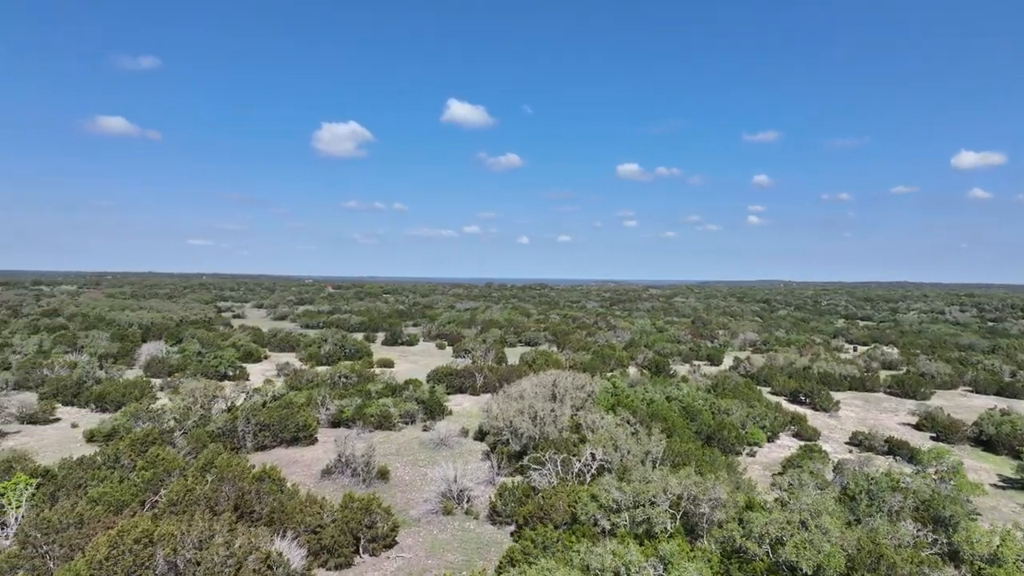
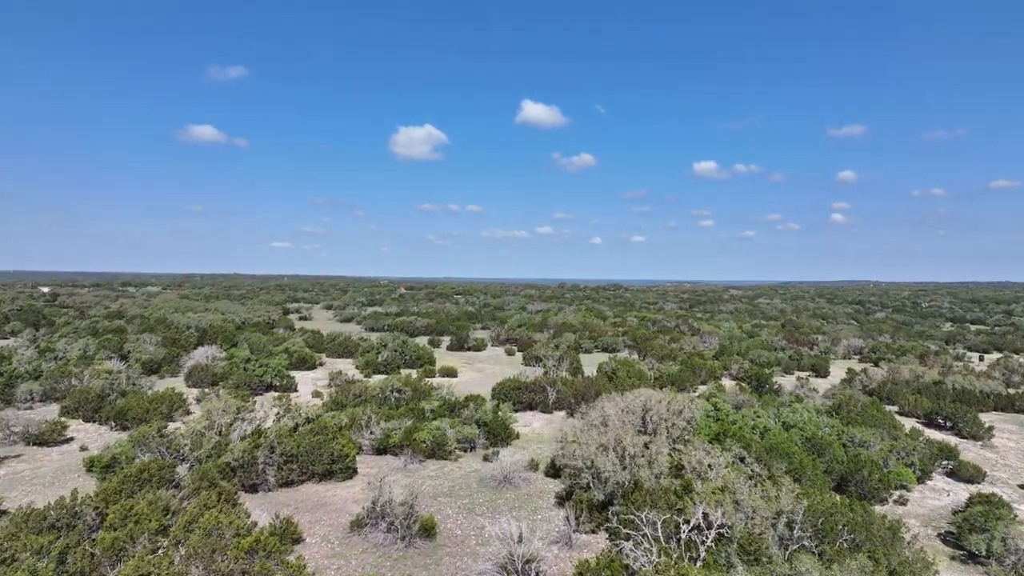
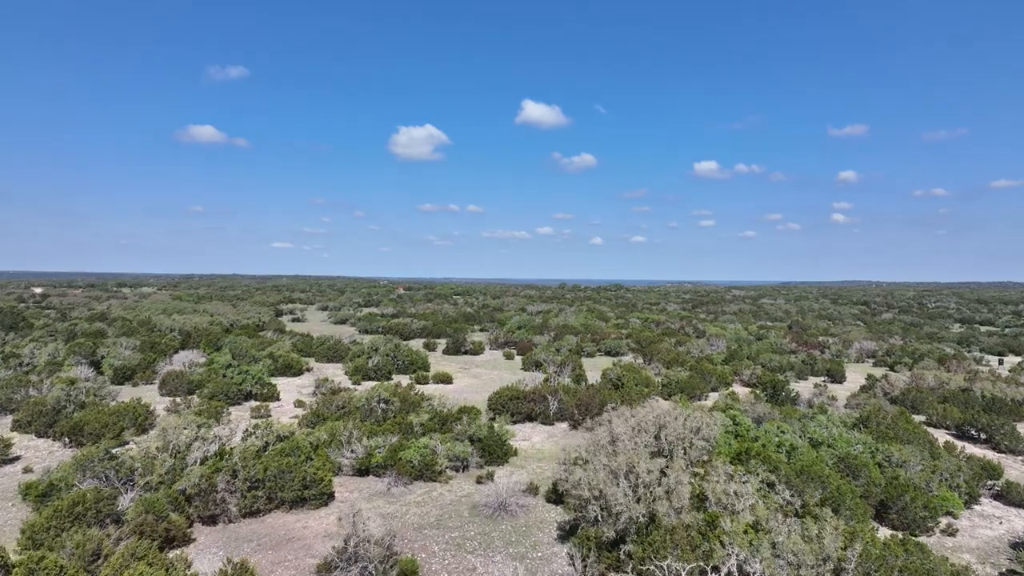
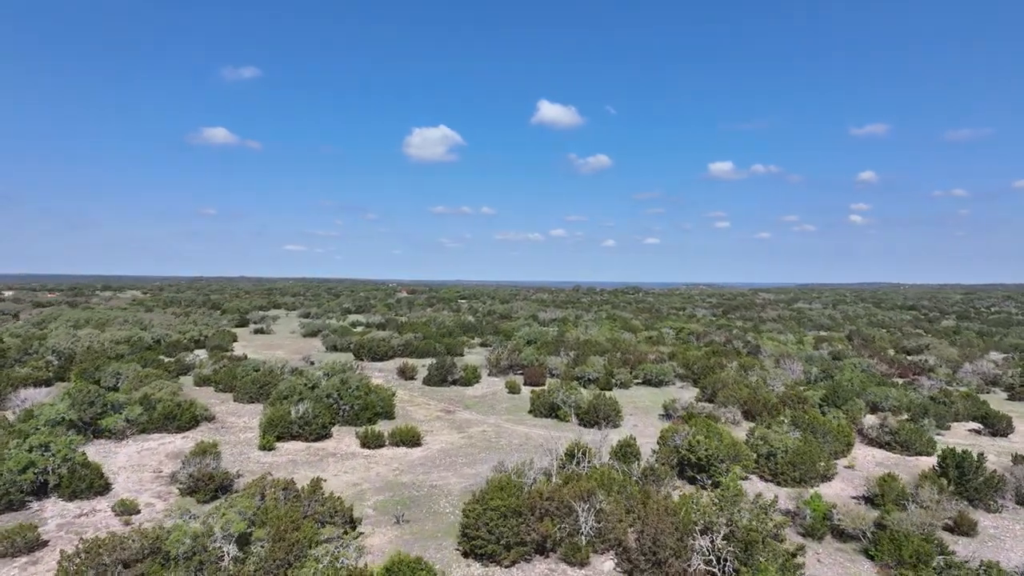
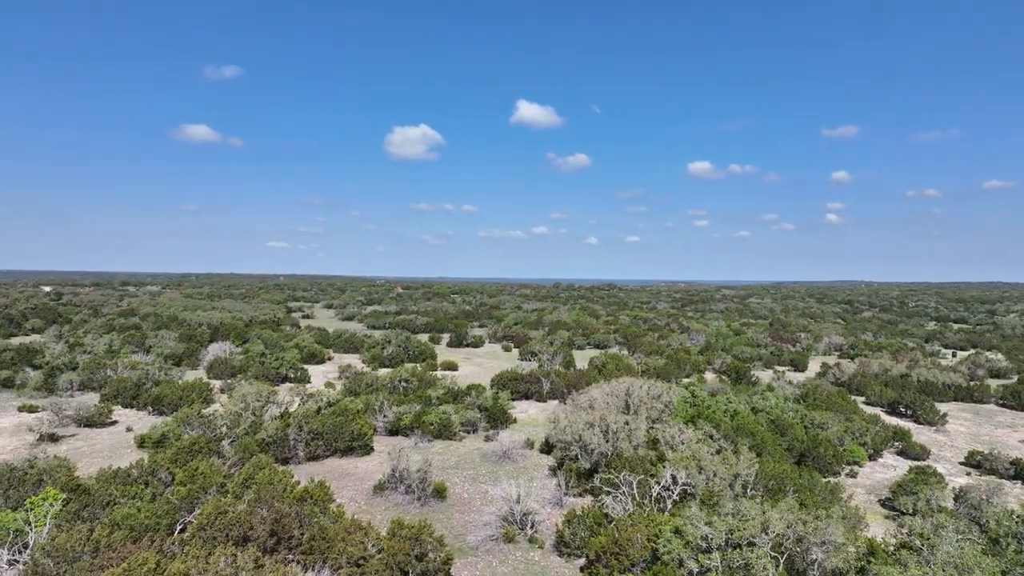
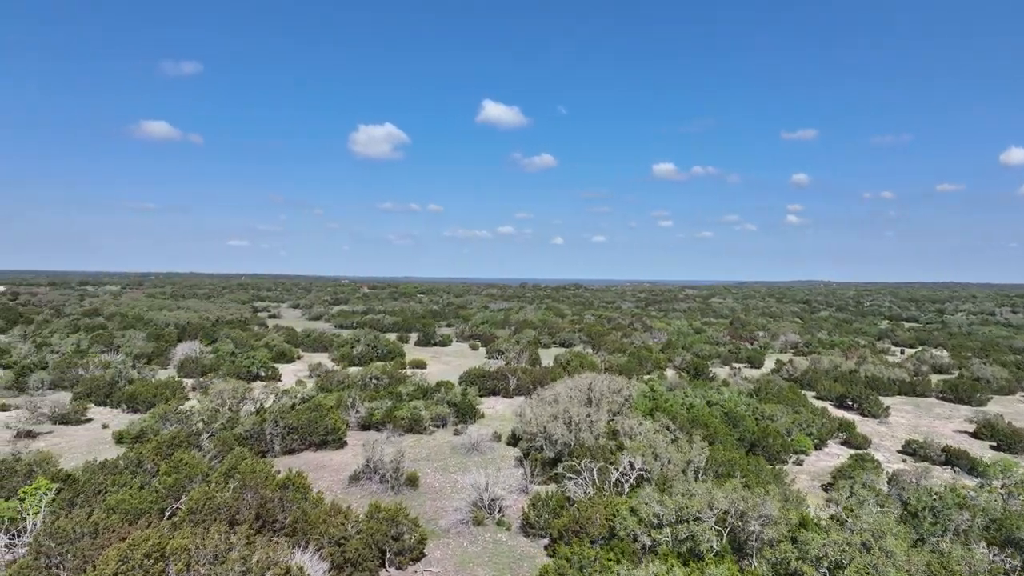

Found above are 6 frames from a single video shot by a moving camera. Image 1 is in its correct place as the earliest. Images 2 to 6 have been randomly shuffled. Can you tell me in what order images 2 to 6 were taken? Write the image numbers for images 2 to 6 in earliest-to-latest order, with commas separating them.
6, 5, 2, 3, 4
